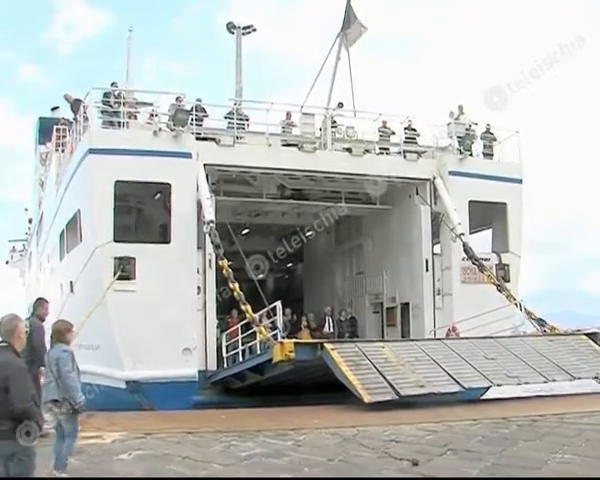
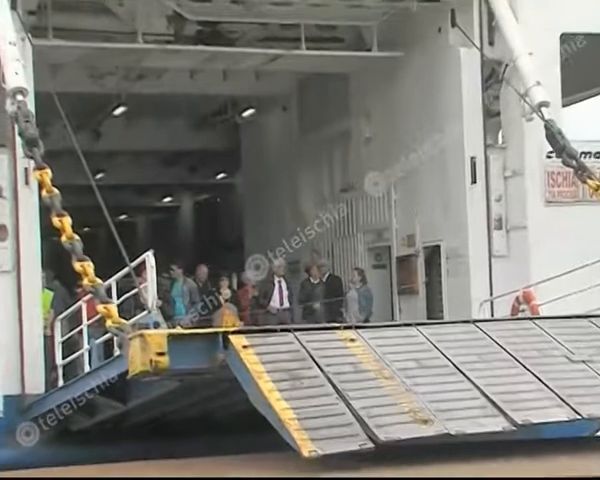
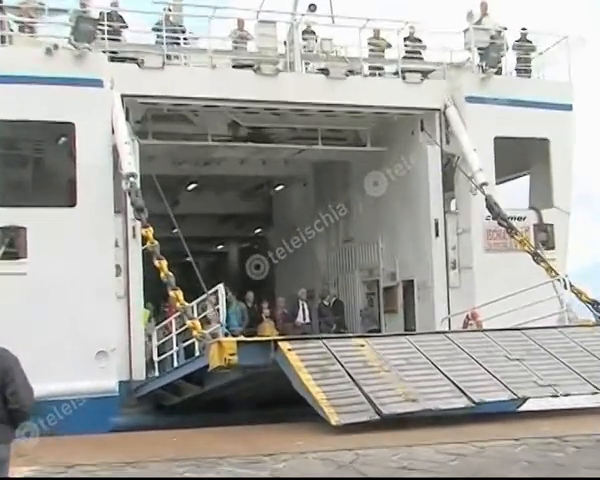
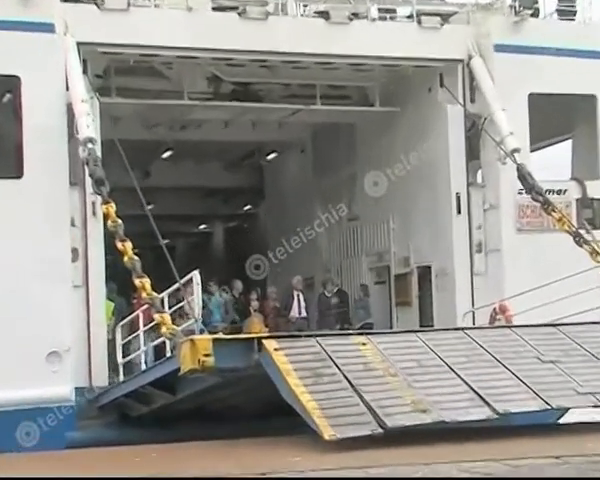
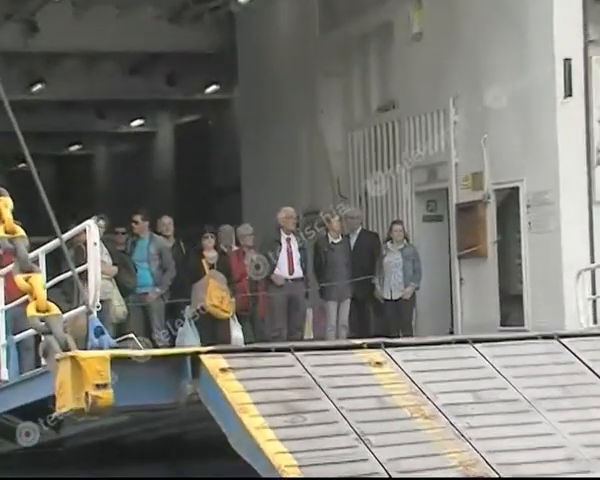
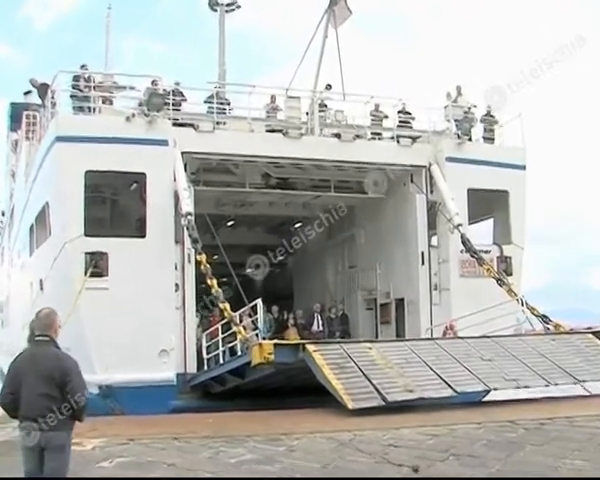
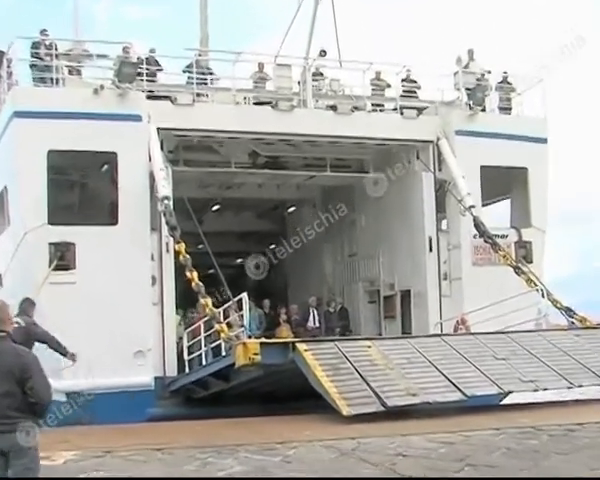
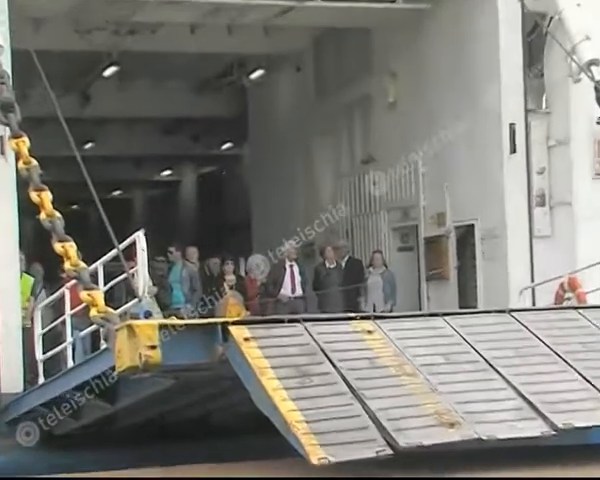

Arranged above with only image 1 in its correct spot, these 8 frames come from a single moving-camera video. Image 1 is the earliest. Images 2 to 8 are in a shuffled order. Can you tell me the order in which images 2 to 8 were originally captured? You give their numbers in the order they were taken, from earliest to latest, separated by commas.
6, 7, 3, 4, 2, 8, 5
